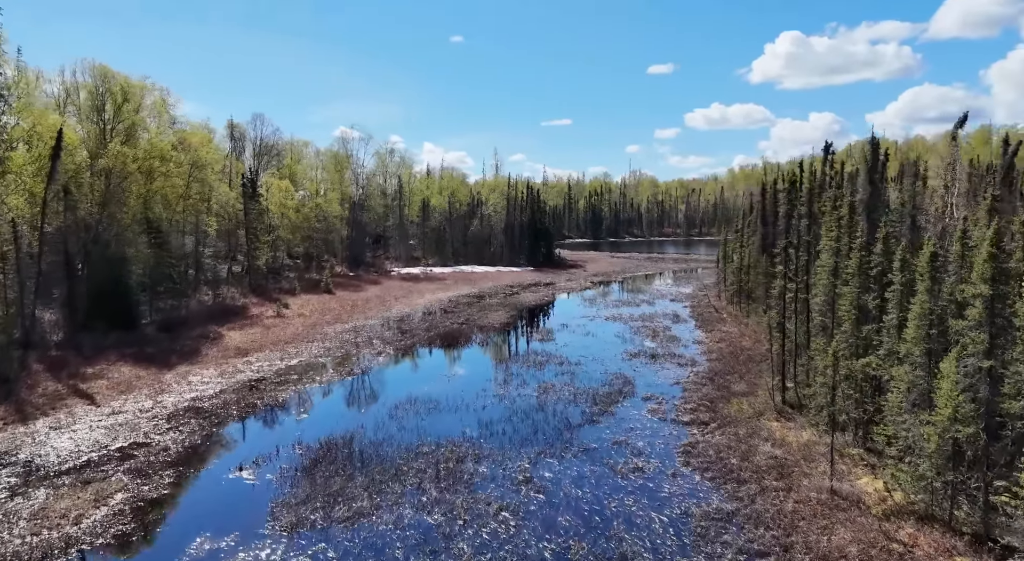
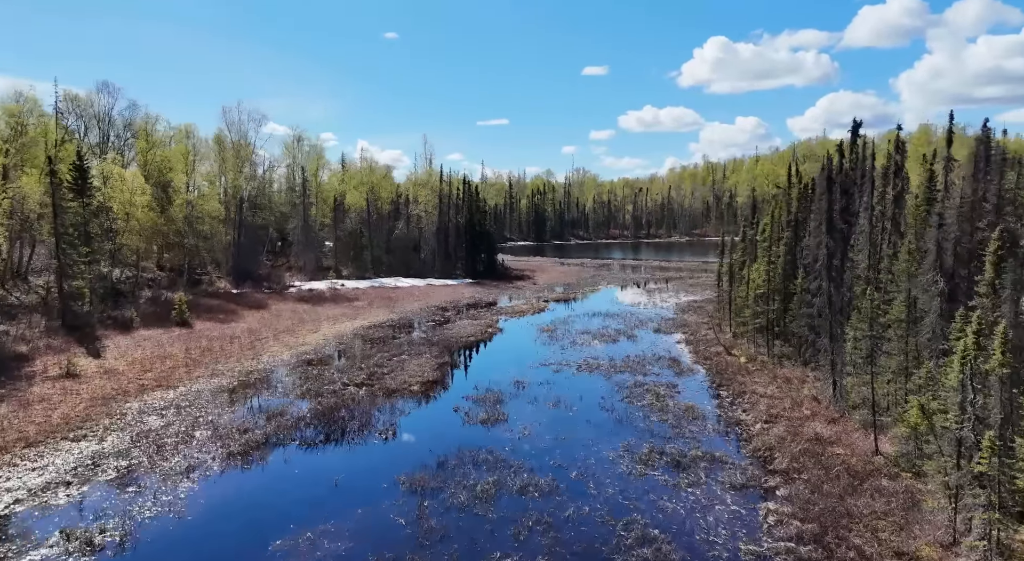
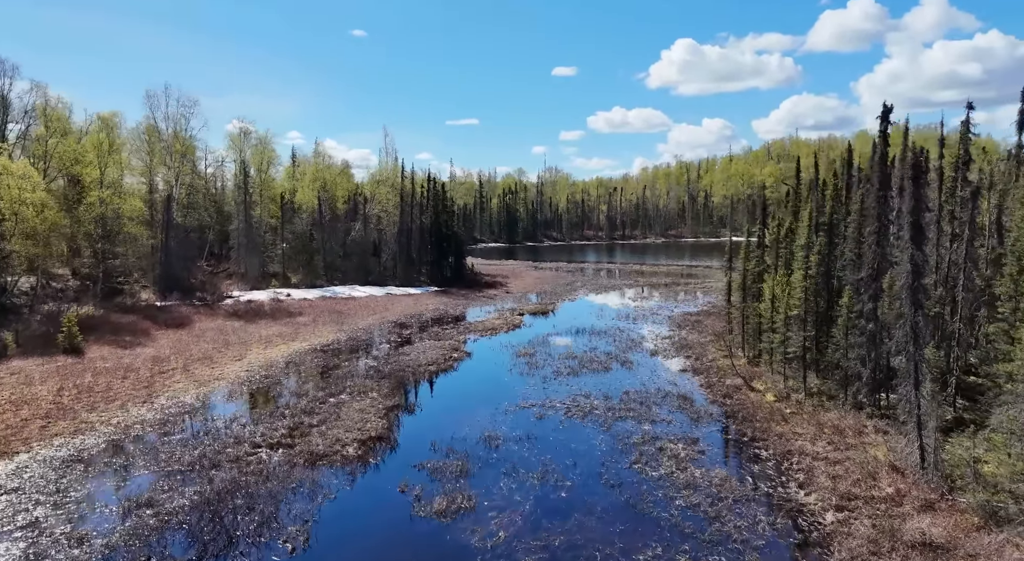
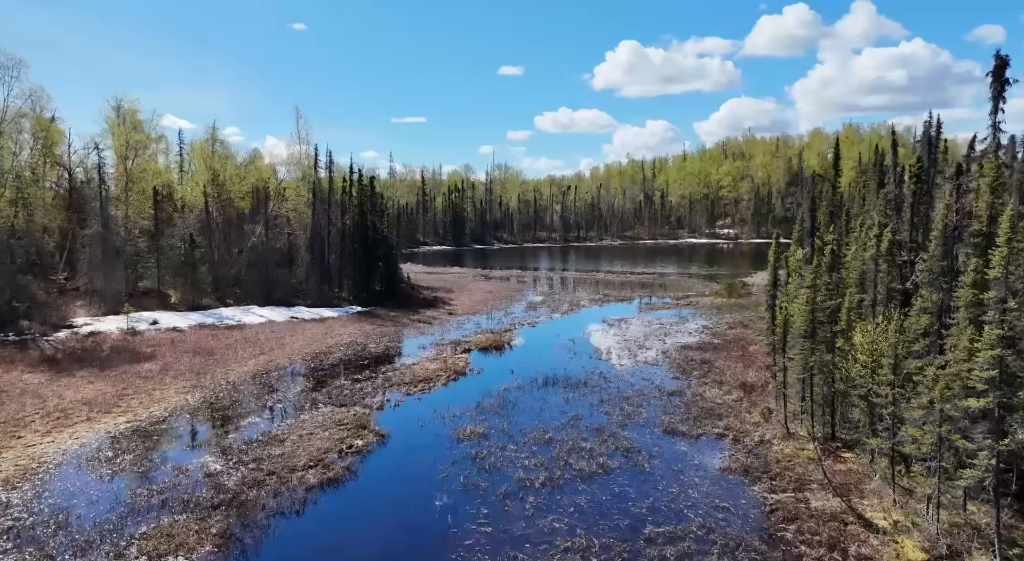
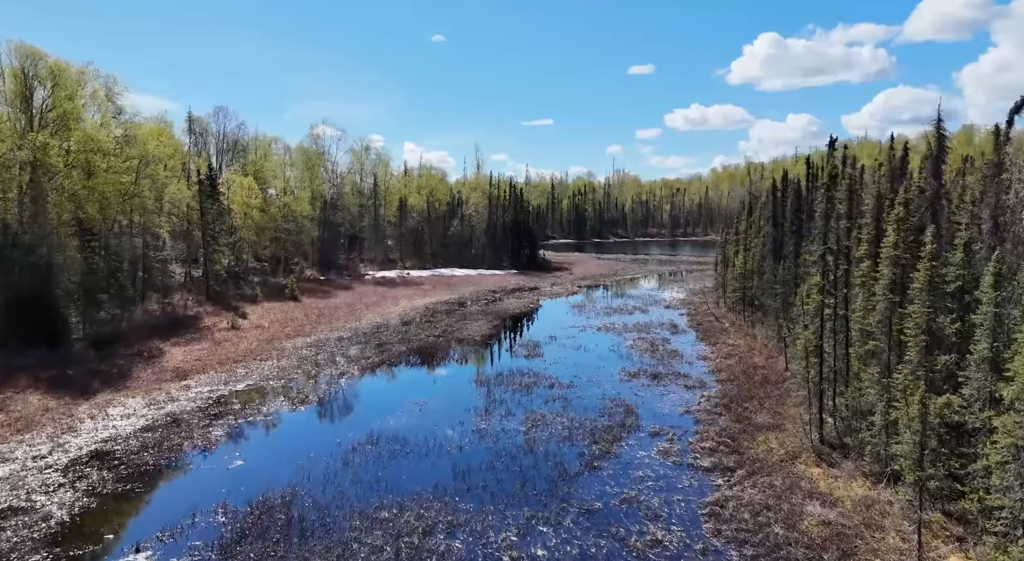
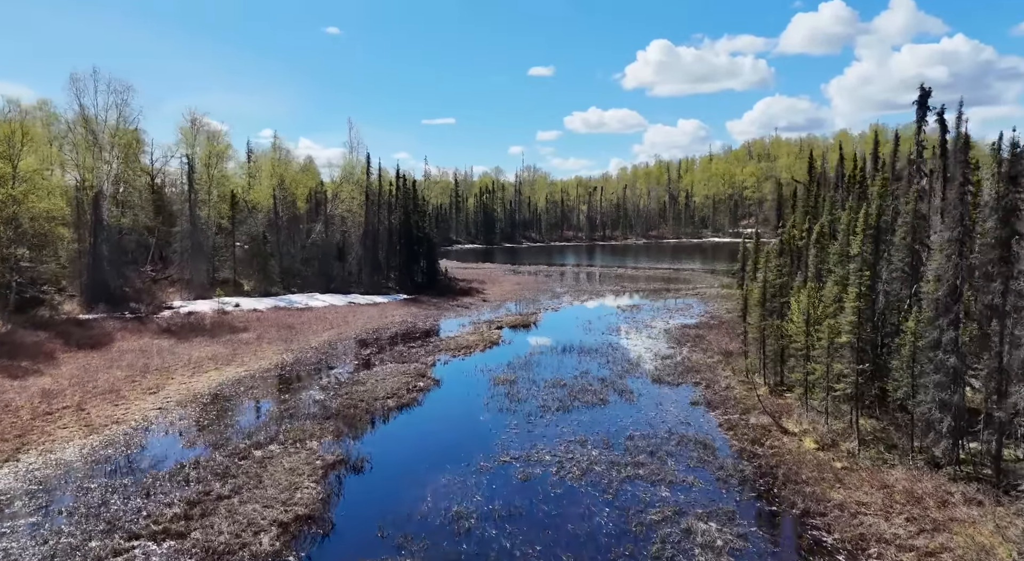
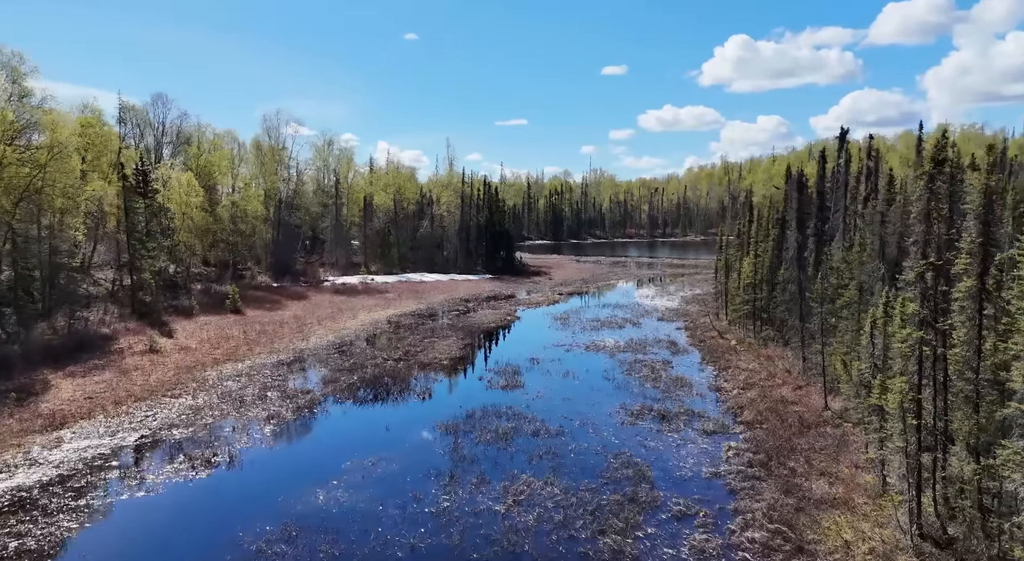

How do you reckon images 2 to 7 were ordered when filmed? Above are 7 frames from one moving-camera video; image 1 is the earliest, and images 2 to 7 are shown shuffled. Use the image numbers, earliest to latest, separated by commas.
5, 7, 2, 3, 6, 4
